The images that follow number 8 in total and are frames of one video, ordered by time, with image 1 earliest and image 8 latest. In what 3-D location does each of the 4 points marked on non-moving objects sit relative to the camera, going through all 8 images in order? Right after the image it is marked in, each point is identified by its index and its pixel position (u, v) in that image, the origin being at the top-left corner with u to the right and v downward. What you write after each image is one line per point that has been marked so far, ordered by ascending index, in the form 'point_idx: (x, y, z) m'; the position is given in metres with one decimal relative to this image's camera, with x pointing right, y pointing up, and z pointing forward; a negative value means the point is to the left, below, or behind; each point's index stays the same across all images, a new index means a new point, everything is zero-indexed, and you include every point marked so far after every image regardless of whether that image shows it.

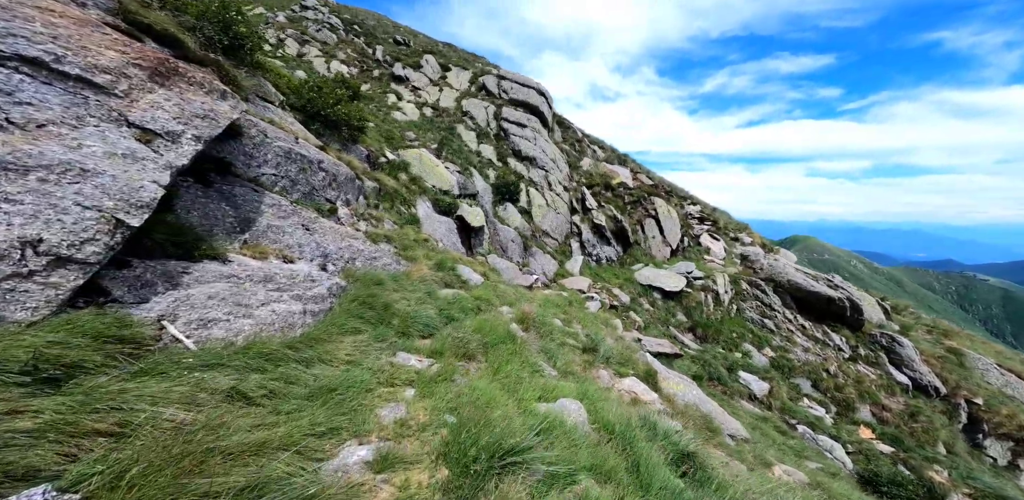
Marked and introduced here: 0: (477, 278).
0: (-1.4, -1.0, +17.4) m
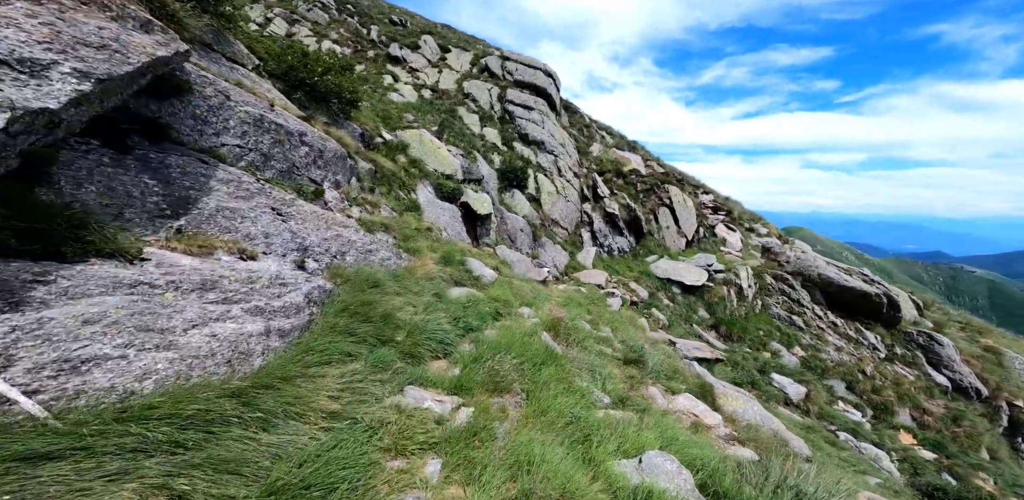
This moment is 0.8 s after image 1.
0: (-0.8, -0.7, +14.8) m
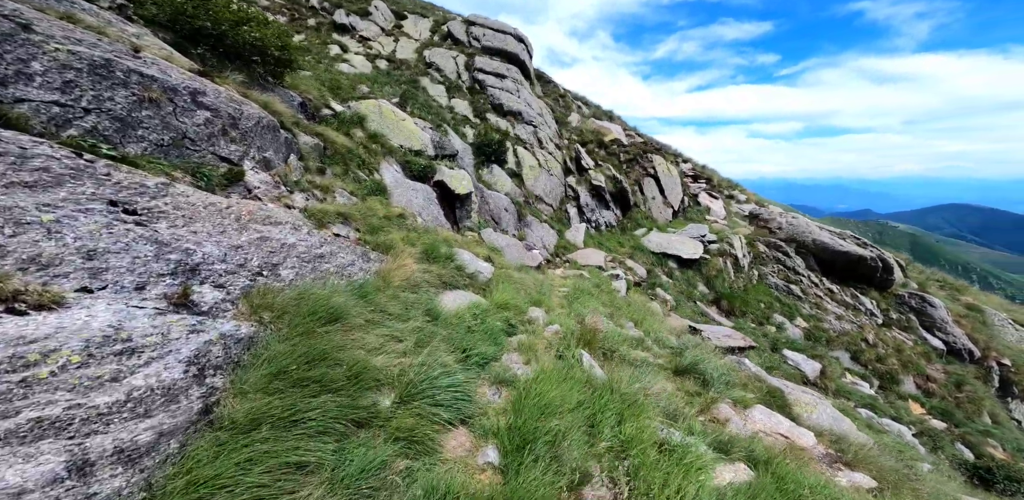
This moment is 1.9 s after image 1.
0: (-0.7, -0.4, +11.6) m
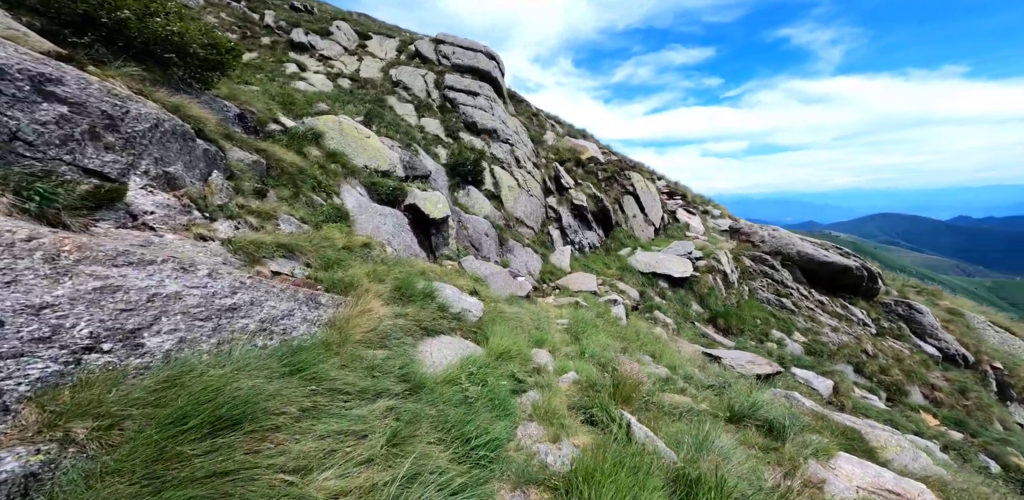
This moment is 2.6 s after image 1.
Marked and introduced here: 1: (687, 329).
0: (-0.9, -1.1, +9.5) m
1: (+7.1, -3.2, +18.6) m
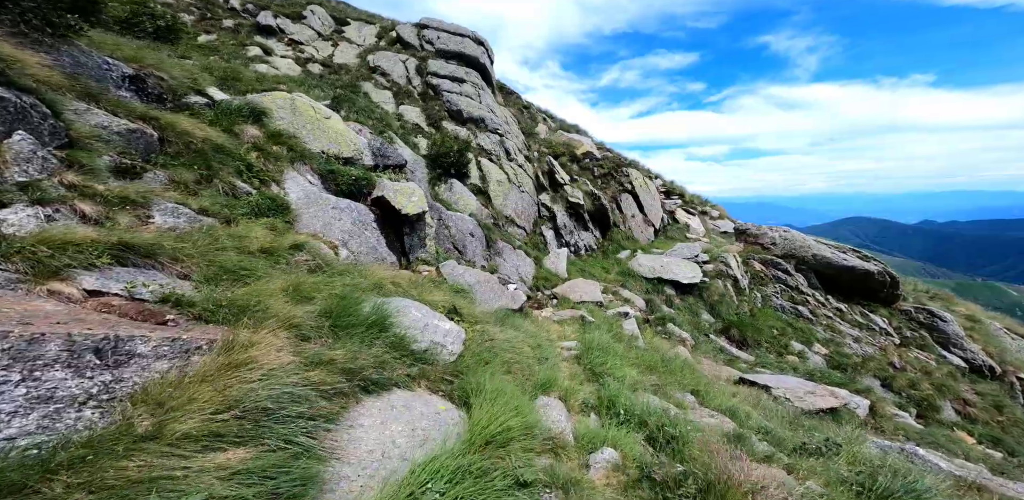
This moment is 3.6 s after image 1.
0: (-0.9, -1.1, +6.6) m
1: (+6.8, -3.3, +16.0) m
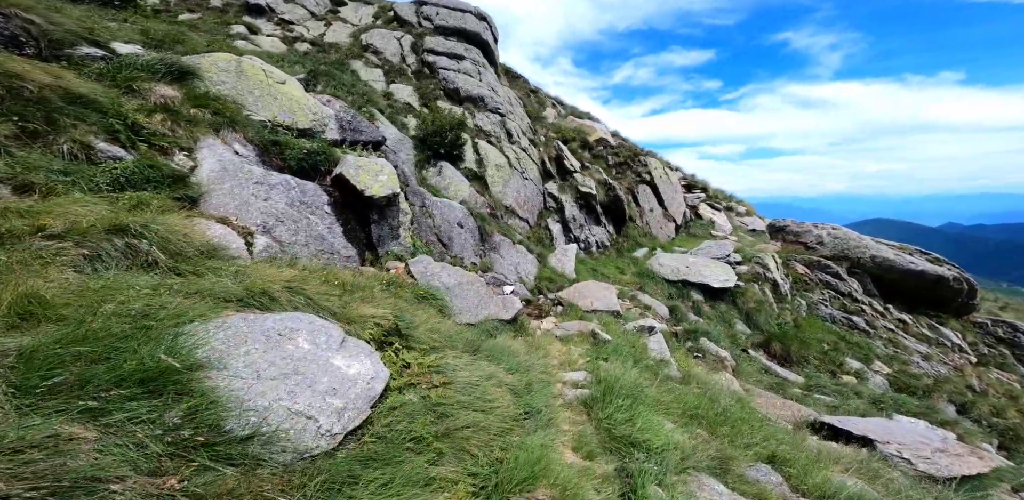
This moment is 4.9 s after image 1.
0: (-1.3, -1.0, +3.8) m
1: (+6.6, -3.2, +13.0) m
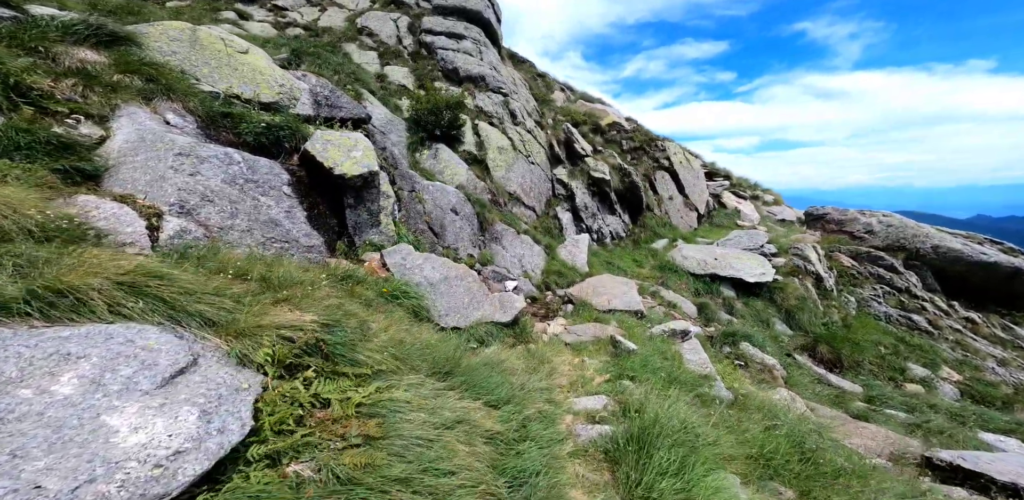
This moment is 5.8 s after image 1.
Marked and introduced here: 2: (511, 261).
0: (-1.5, -0.8, +2.0) m
1: (+6.7, -2.9, +11.0) m
2: (0.0, -0.3, +12.6) m
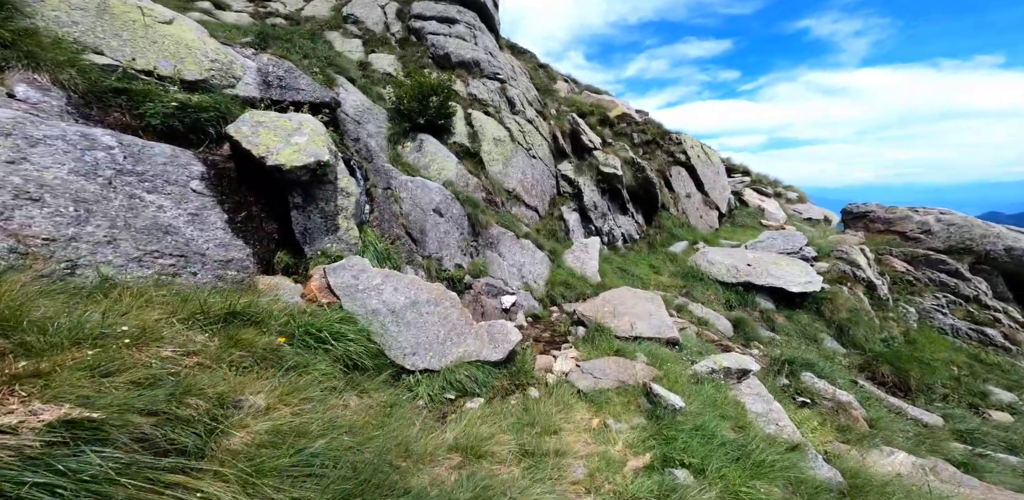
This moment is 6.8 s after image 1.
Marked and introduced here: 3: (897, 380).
0: (-1.6, -0.9, -0.1) m
1: (+6.7, -3.0, +8.8) m
2: (0.0, -0.5, +10.5) m
3: (+9.7, -3.3, +11.6) m
